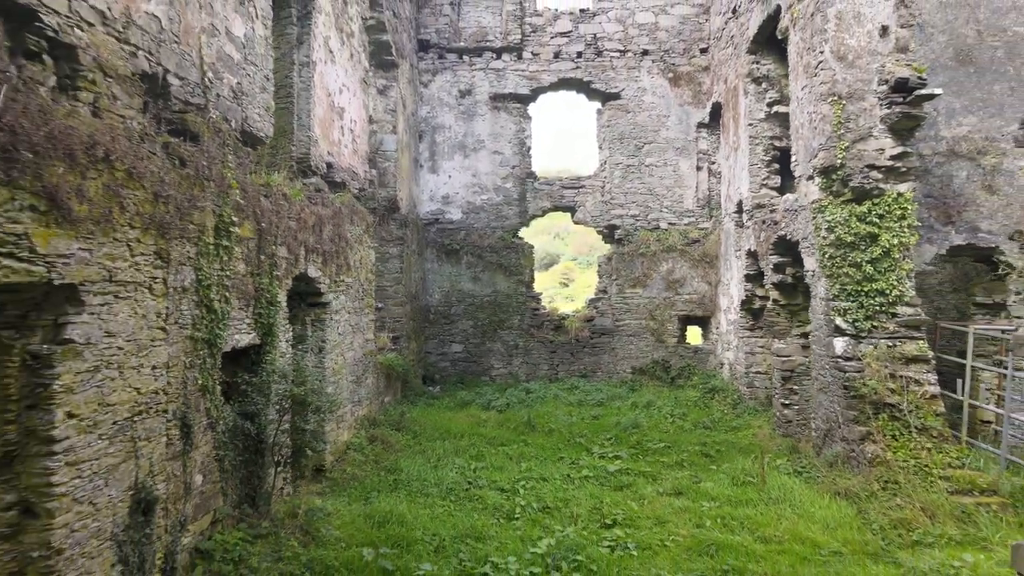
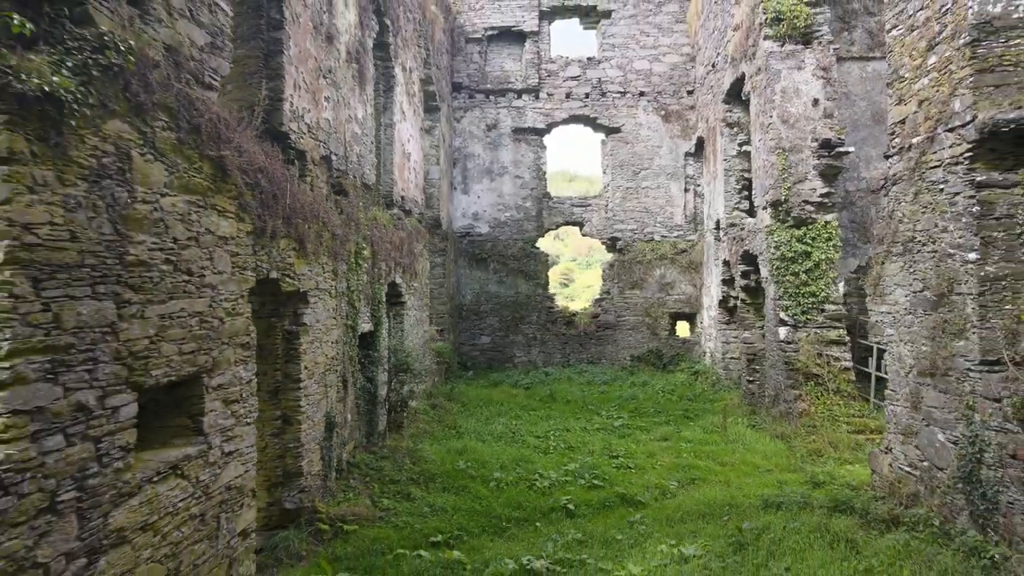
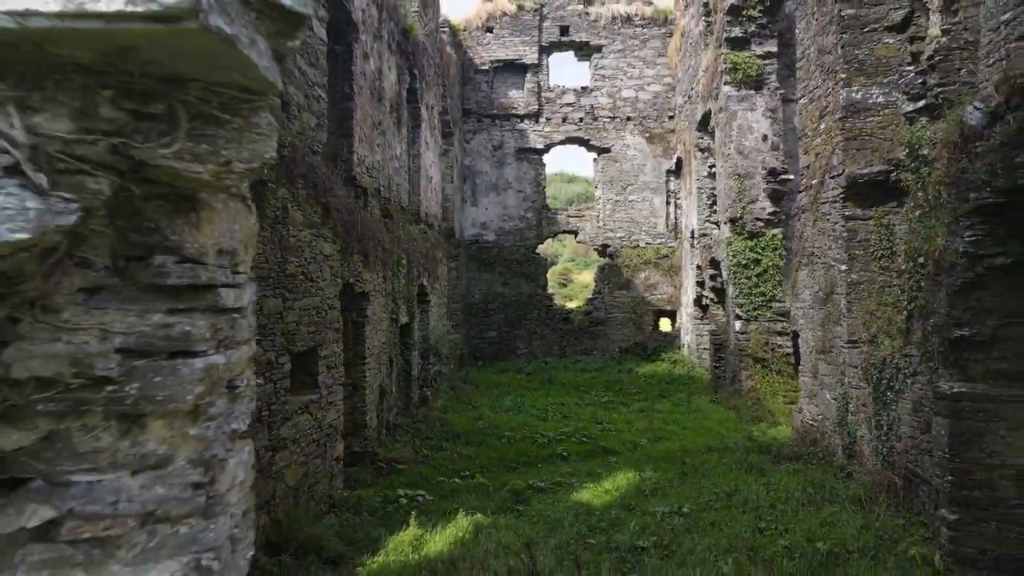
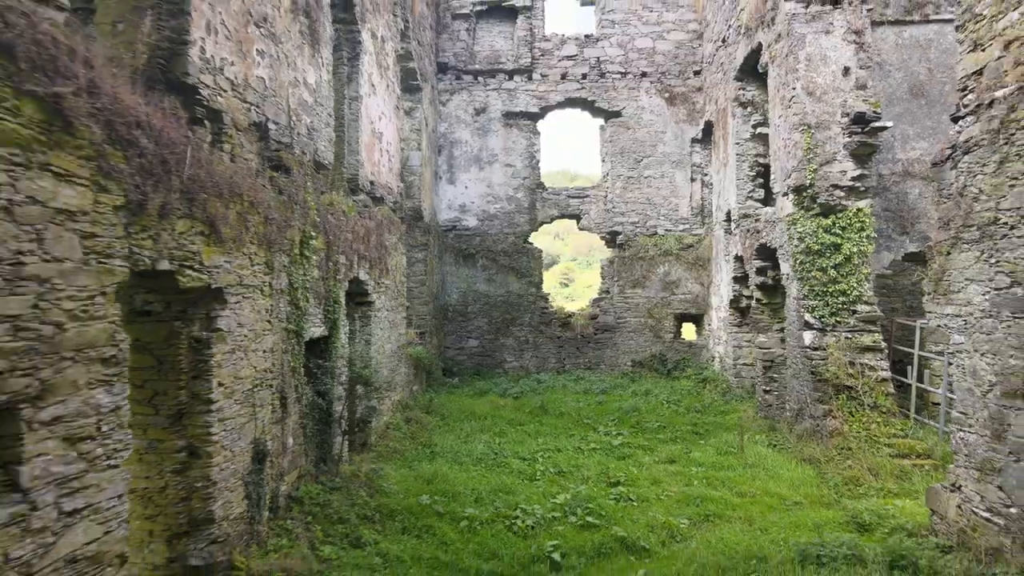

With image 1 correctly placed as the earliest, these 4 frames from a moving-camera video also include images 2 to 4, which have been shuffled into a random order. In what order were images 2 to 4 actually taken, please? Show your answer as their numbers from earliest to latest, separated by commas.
4, 2, 3
